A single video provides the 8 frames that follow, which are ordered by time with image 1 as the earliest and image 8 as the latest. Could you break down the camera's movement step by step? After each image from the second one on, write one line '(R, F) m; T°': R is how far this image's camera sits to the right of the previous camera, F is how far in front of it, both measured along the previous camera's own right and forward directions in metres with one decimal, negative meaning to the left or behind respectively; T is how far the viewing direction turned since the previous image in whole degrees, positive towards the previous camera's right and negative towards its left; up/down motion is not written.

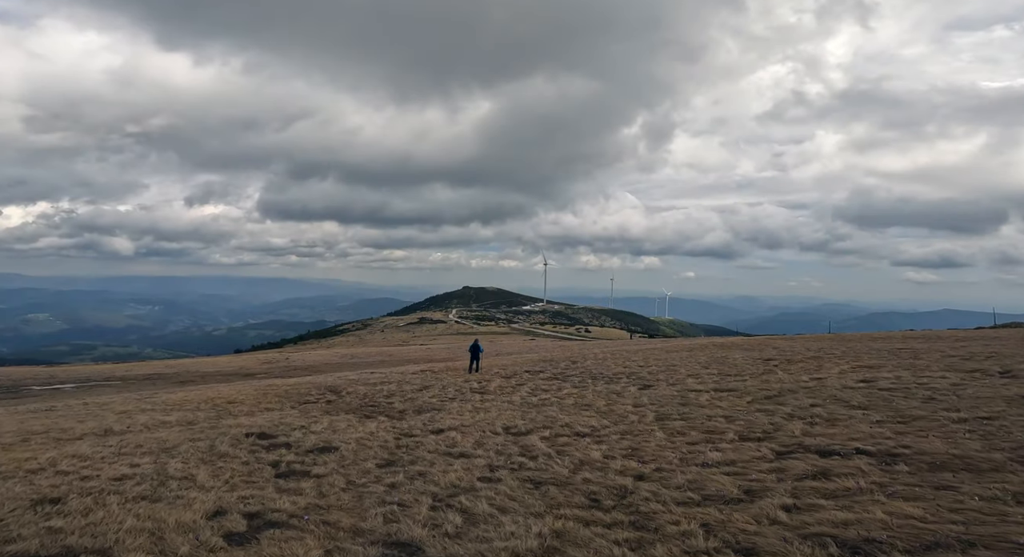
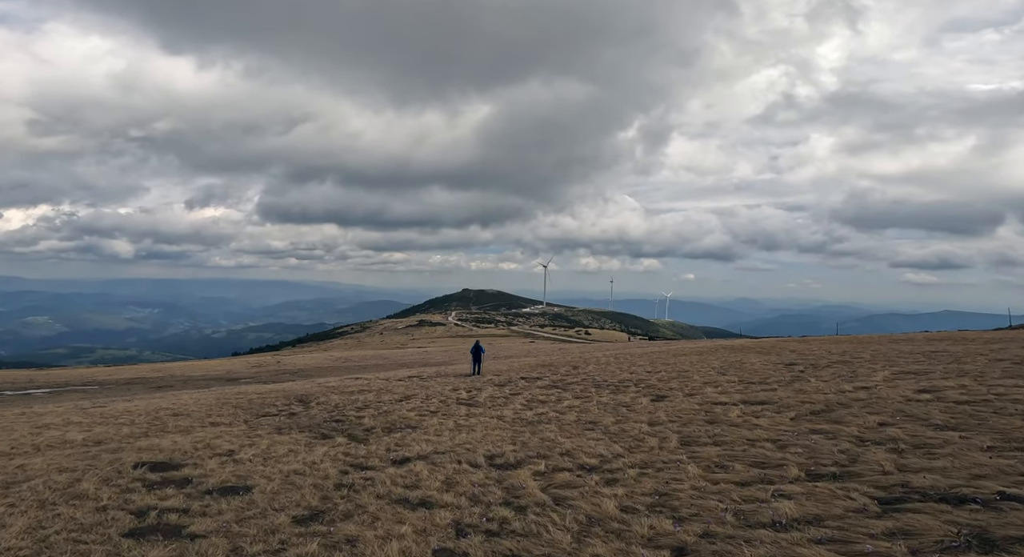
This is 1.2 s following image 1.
(+0.5, +6.7) m; 0°
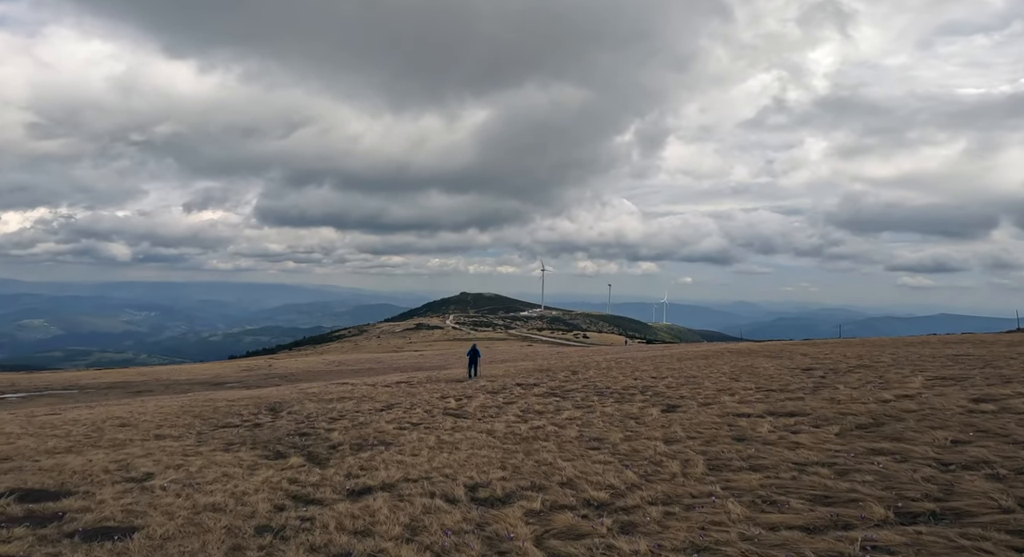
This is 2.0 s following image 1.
(+0.3, +4.6) m; 0°
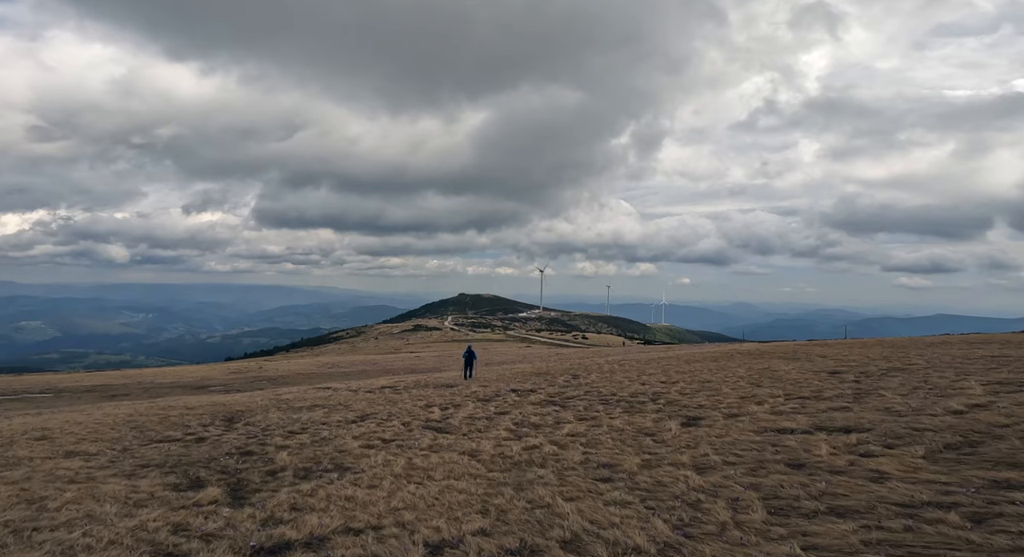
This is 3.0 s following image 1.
(+0.3, +5.7) m; 0°
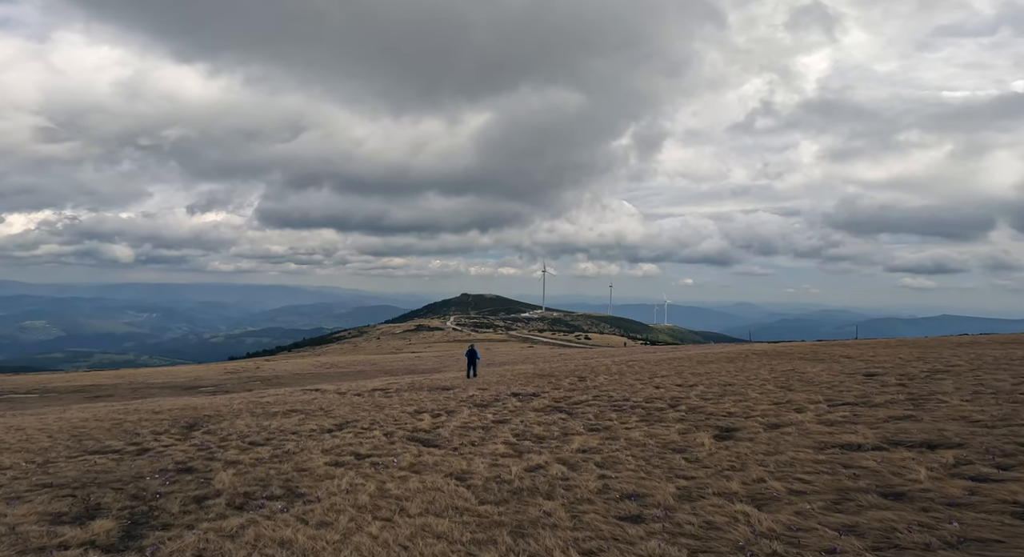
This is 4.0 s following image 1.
(+0.1, +4.8) m; 0°
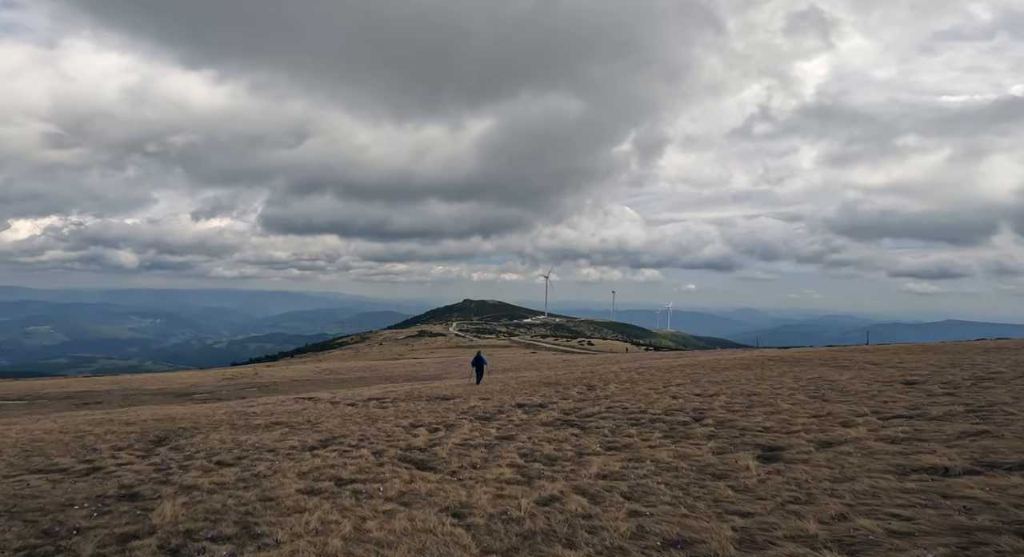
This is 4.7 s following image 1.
(-0.2, +3.7) m; 0°
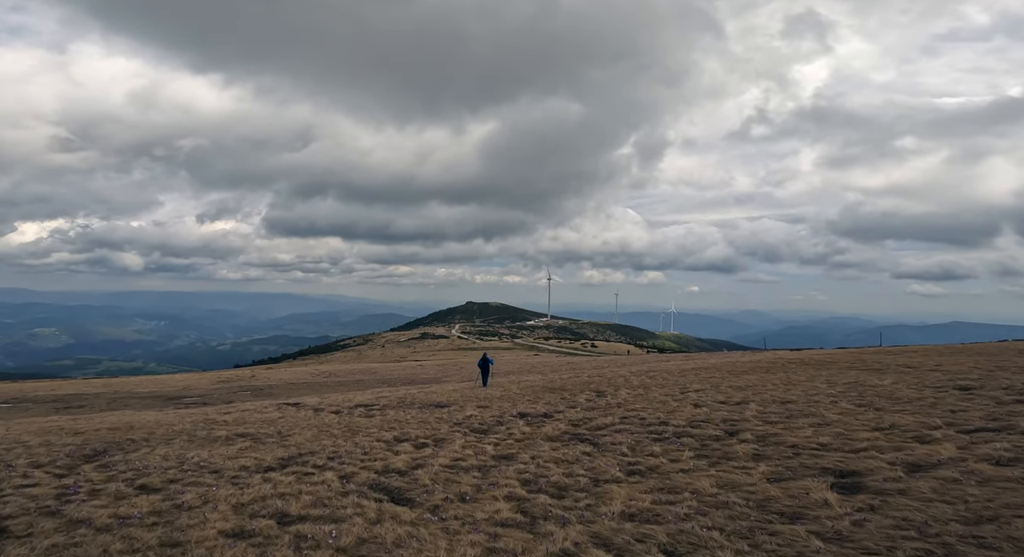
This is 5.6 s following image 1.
(+0.1, +5.0) m; 0°
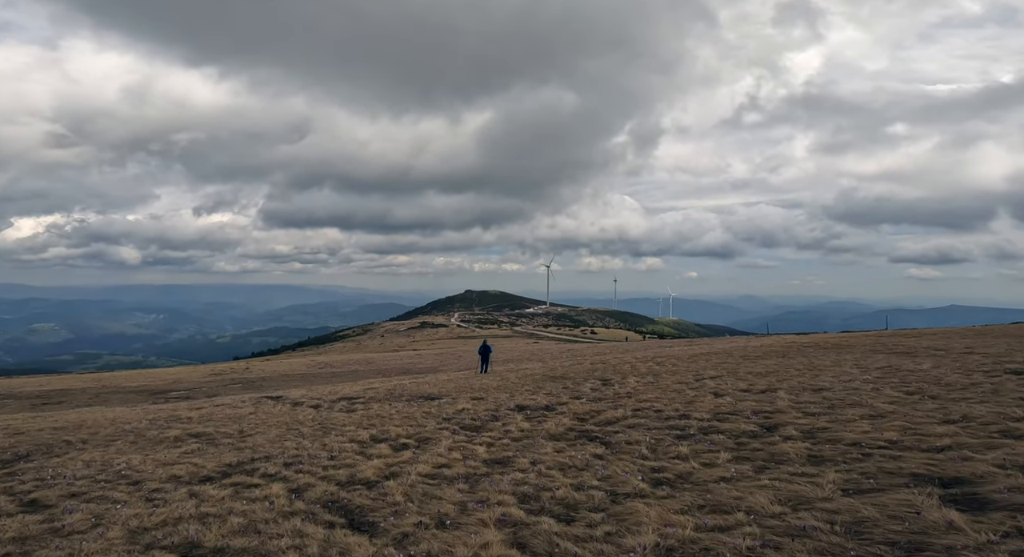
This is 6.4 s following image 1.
(+0.2, +4.5) m; 0°
